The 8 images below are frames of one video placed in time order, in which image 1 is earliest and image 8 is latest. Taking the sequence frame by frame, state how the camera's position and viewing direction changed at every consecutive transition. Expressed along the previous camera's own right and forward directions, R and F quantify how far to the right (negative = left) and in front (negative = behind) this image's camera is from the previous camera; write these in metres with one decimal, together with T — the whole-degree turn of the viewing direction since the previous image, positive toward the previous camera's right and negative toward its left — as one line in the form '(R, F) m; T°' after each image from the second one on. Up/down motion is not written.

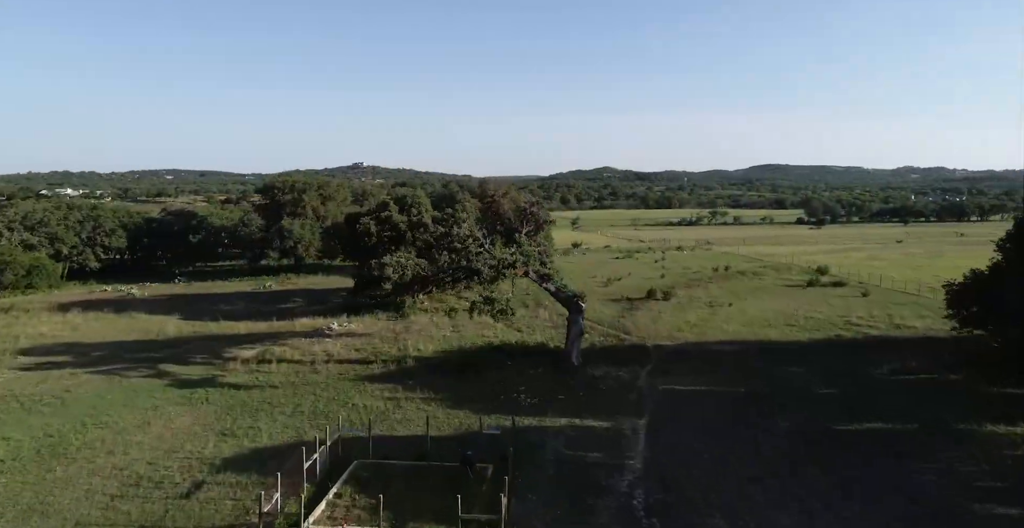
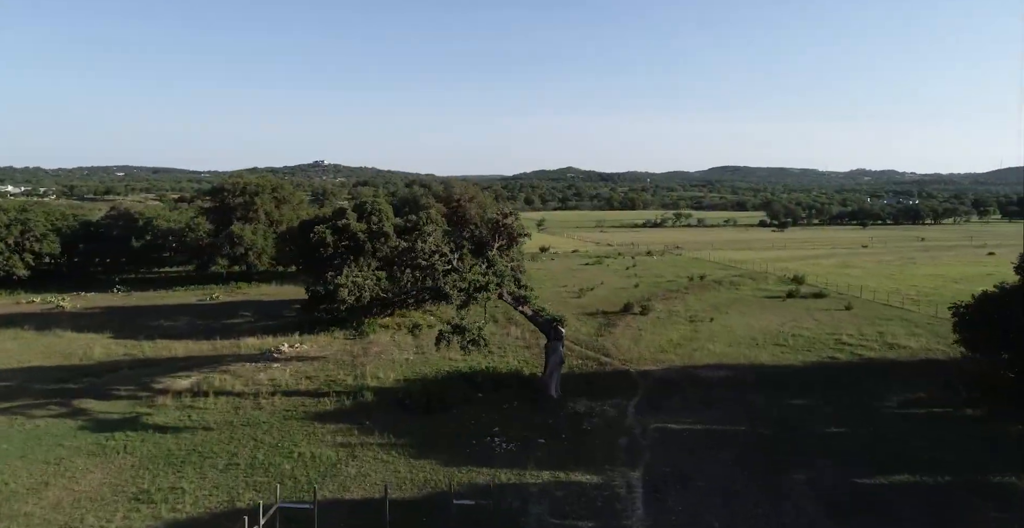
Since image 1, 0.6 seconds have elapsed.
(-0.2, +2.2) m; +3°
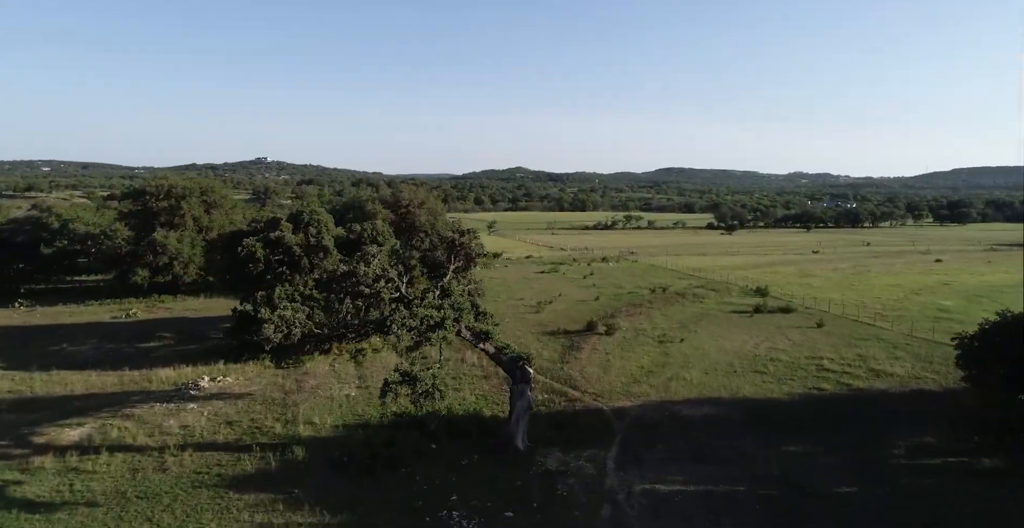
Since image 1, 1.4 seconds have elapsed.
(-0.2, +2.7) m; +4°
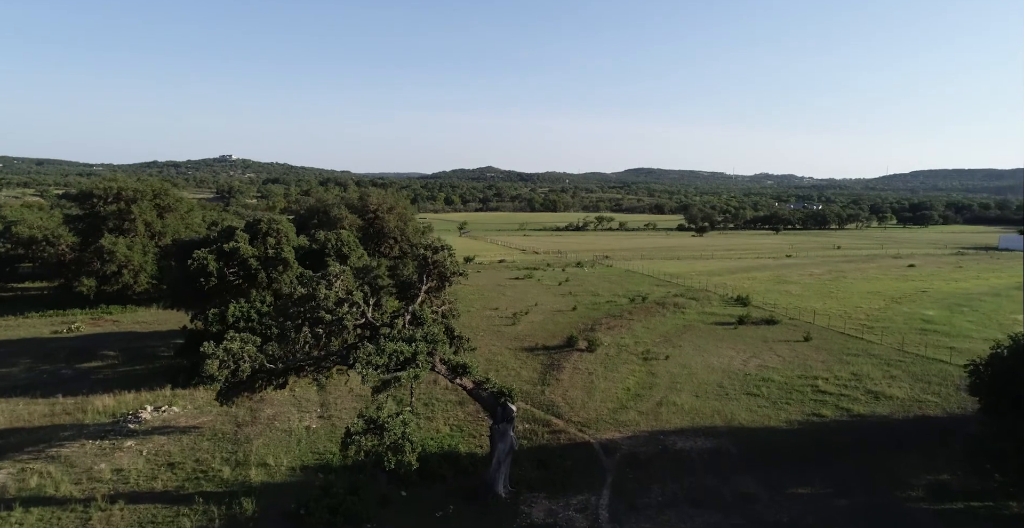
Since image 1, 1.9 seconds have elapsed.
(-0.2, +1.7) m; +3°
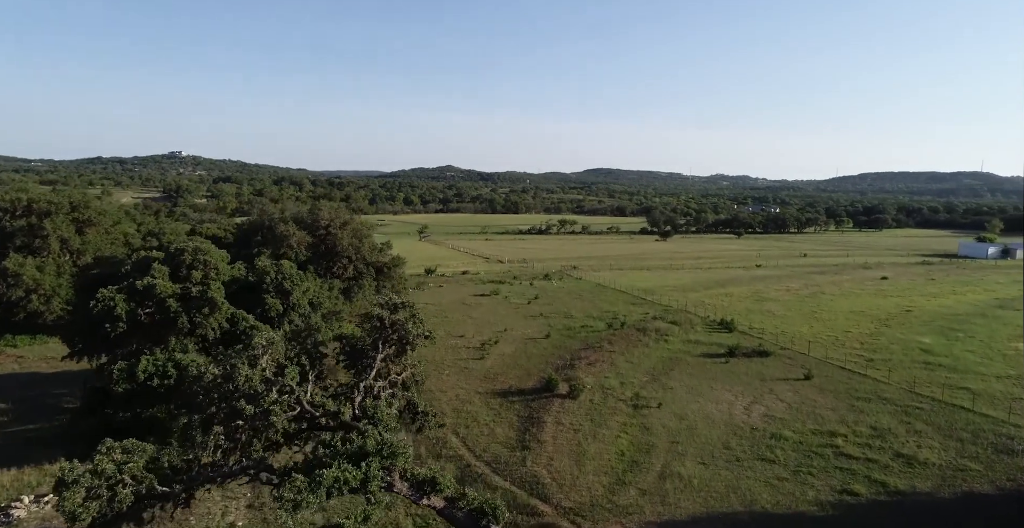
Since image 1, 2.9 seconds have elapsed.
(-0.4, +3.5) m; +3°
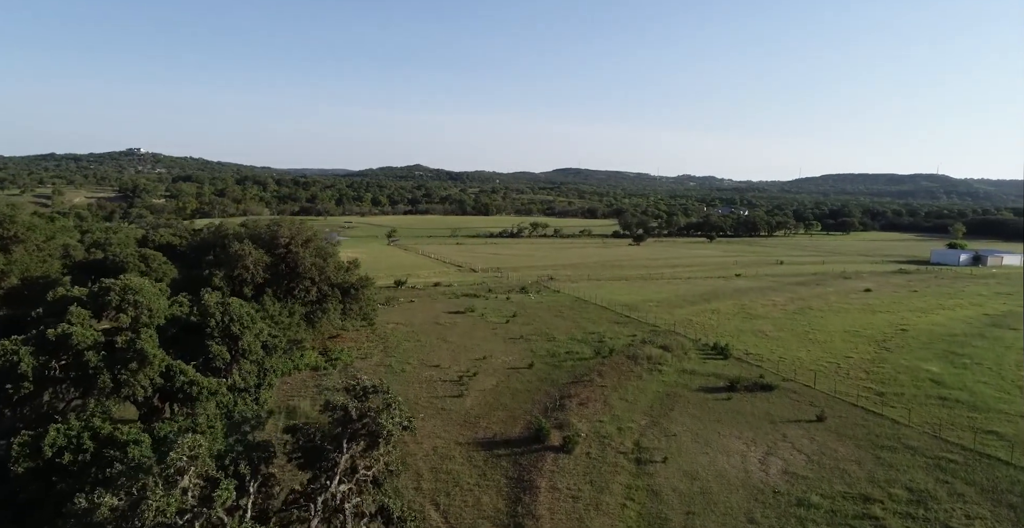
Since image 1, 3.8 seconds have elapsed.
(-0.5, +2.9) m; +3°
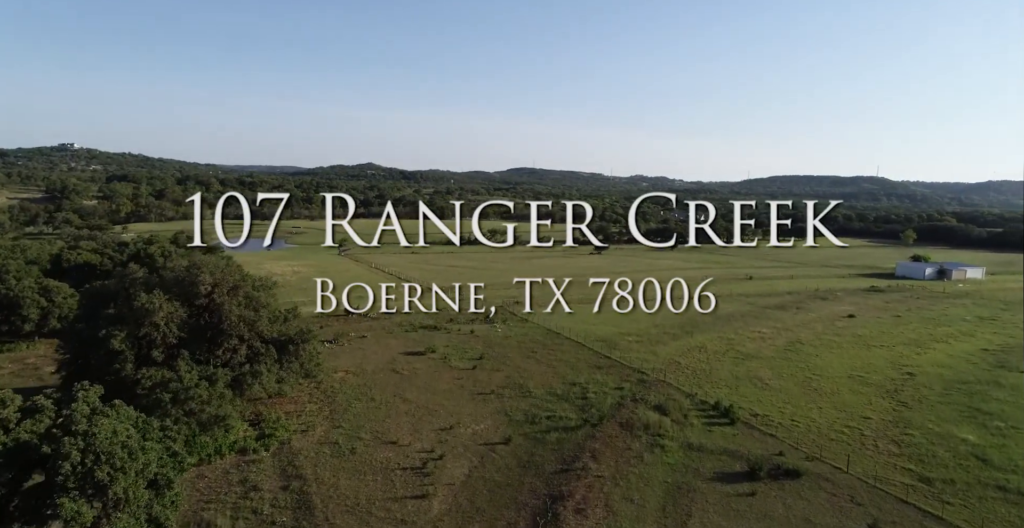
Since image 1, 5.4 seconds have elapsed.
(-0.8, +5.3) m; +4°
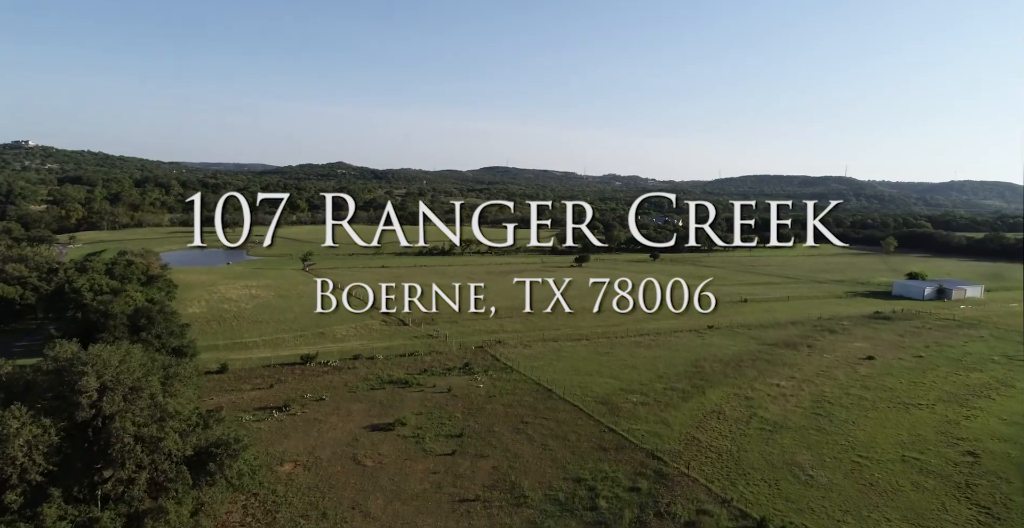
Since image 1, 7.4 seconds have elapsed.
(-0.7, +6.8) m; +2°
